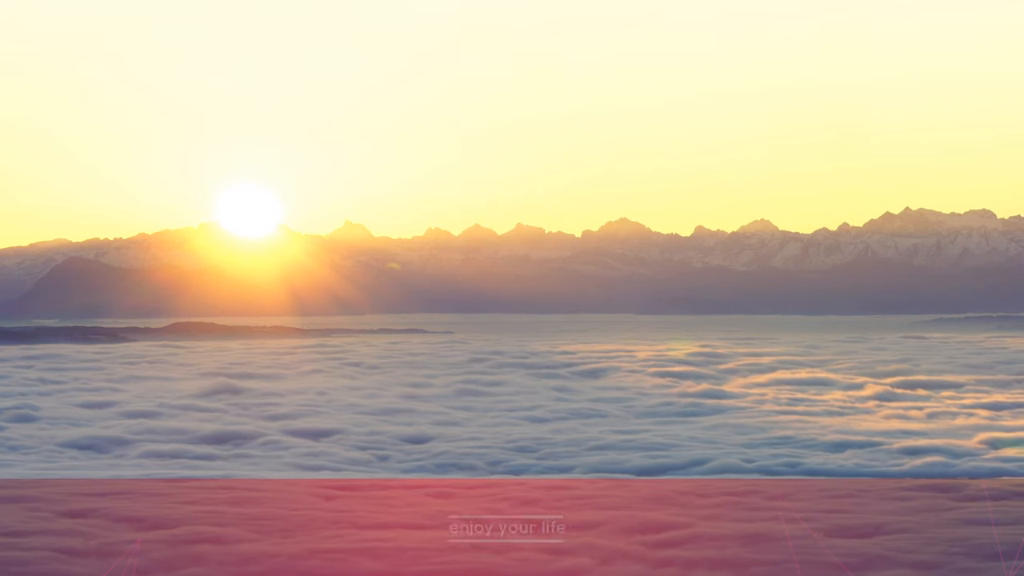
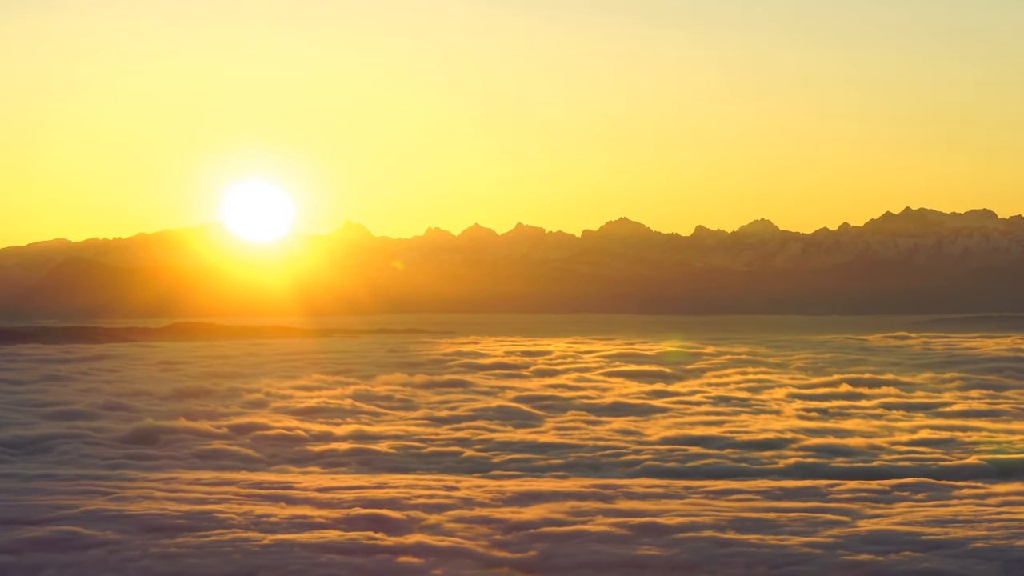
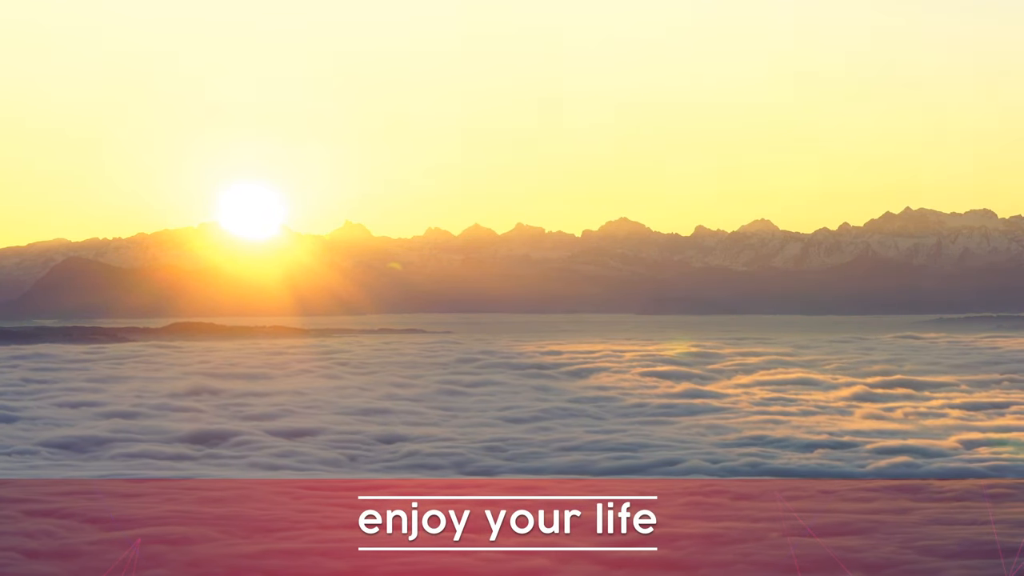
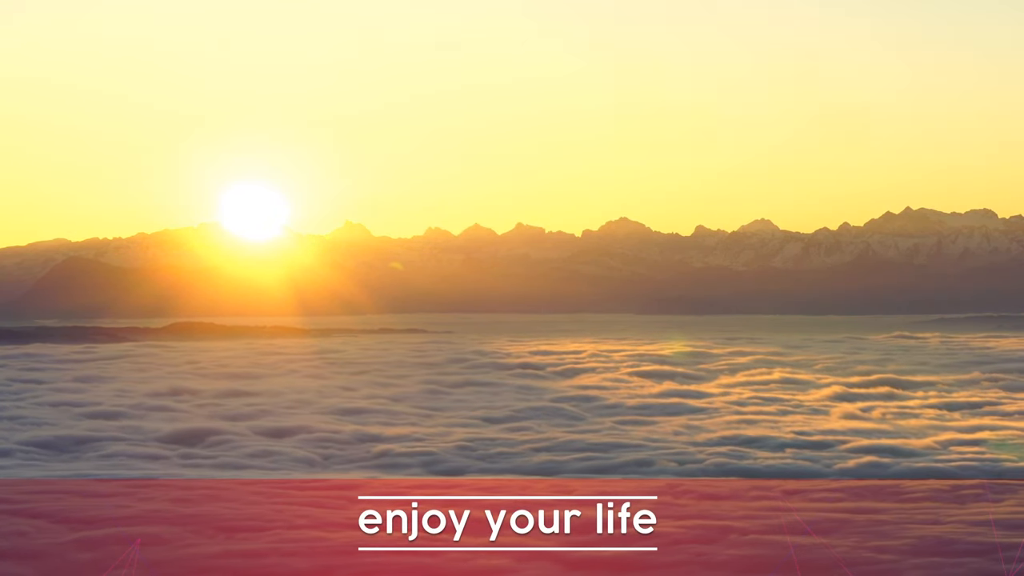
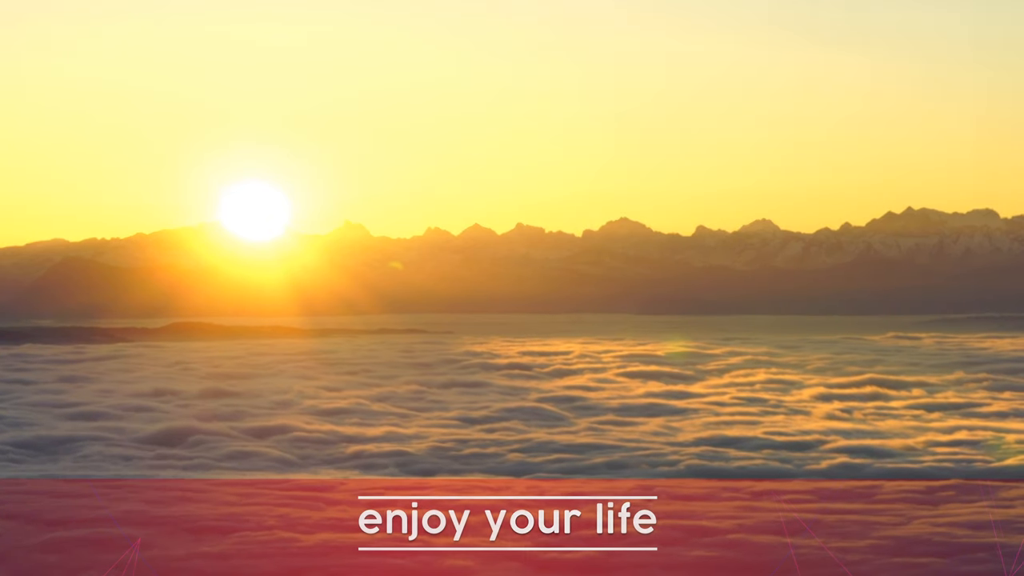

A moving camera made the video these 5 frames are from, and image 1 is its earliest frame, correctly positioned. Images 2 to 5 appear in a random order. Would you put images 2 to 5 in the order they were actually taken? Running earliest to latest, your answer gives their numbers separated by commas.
3, 4, 5, 2
